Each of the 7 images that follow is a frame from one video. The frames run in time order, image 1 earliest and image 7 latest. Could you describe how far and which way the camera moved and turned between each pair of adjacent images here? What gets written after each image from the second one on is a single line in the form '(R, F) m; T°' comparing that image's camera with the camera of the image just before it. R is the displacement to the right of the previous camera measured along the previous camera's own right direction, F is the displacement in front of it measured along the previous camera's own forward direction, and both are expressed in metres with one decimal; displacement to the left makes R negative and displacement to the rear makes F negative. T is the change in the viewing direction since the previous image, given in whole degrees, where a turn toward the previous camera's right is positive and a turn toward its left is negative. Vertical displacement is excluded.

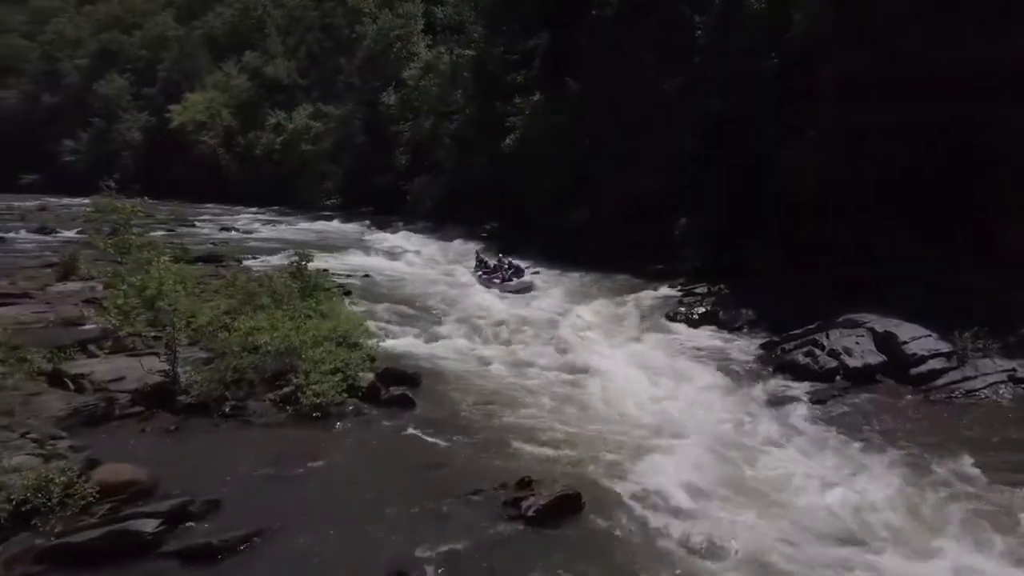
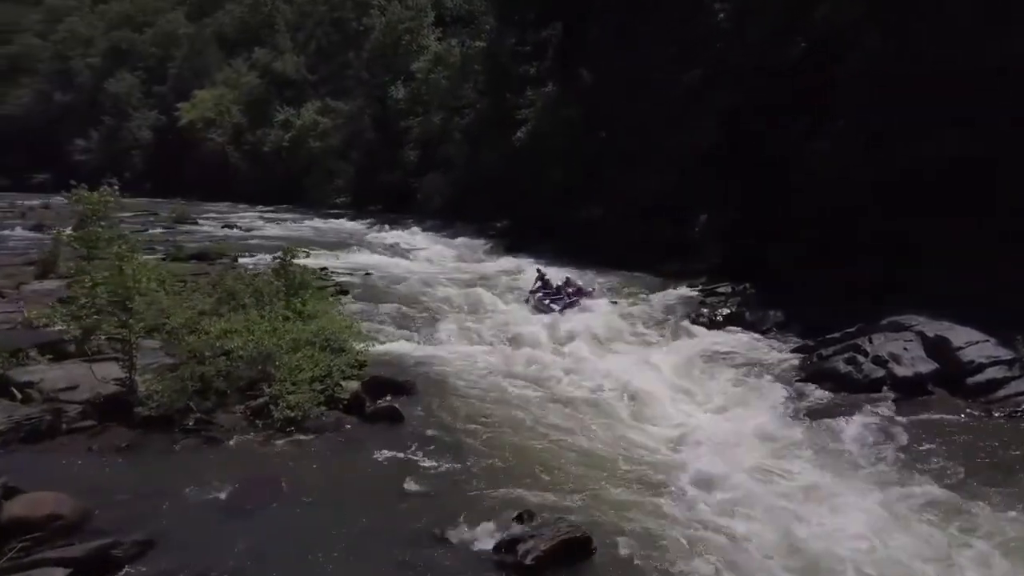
(+0.1, +1.3) m; -1°
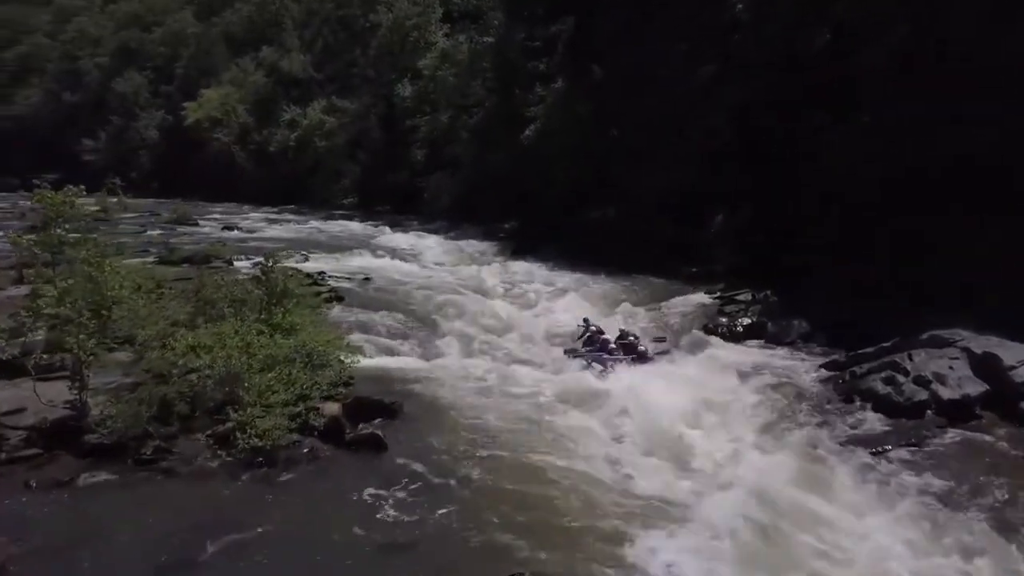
(+0.1, +1.0) m; -1°
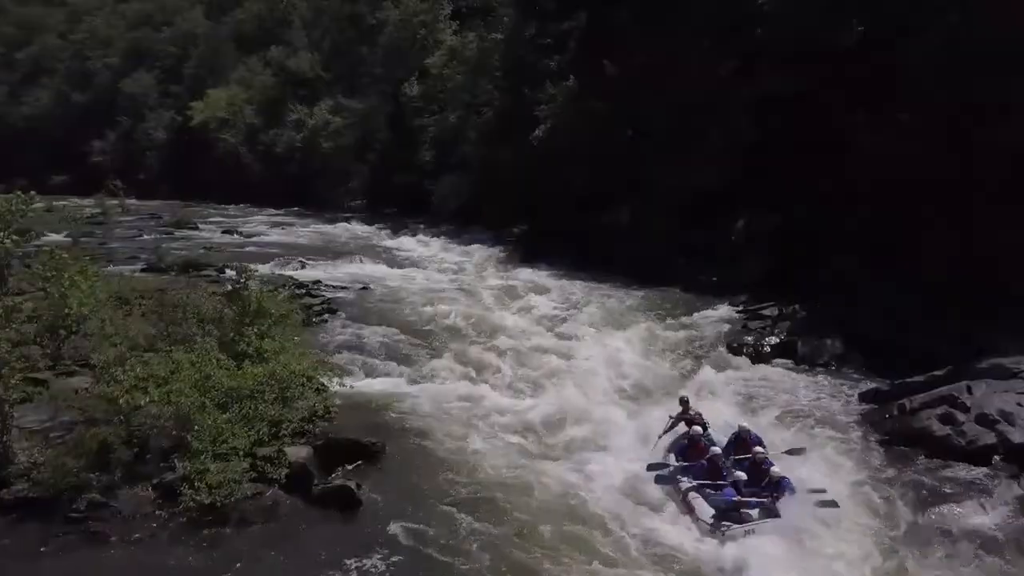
(+0.2, +1.2) m; -1°
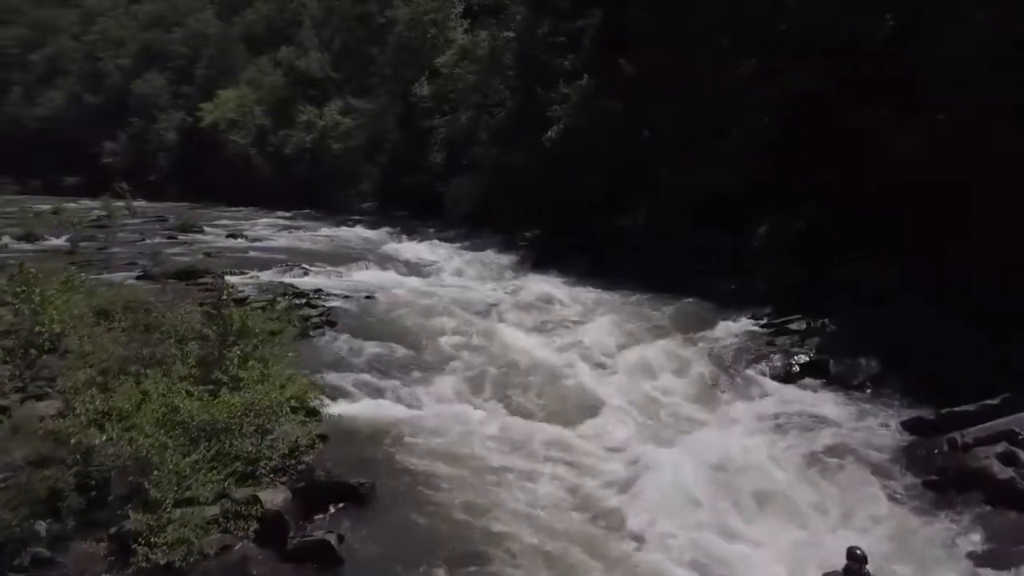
(+0.1, +0.9) m; -1°
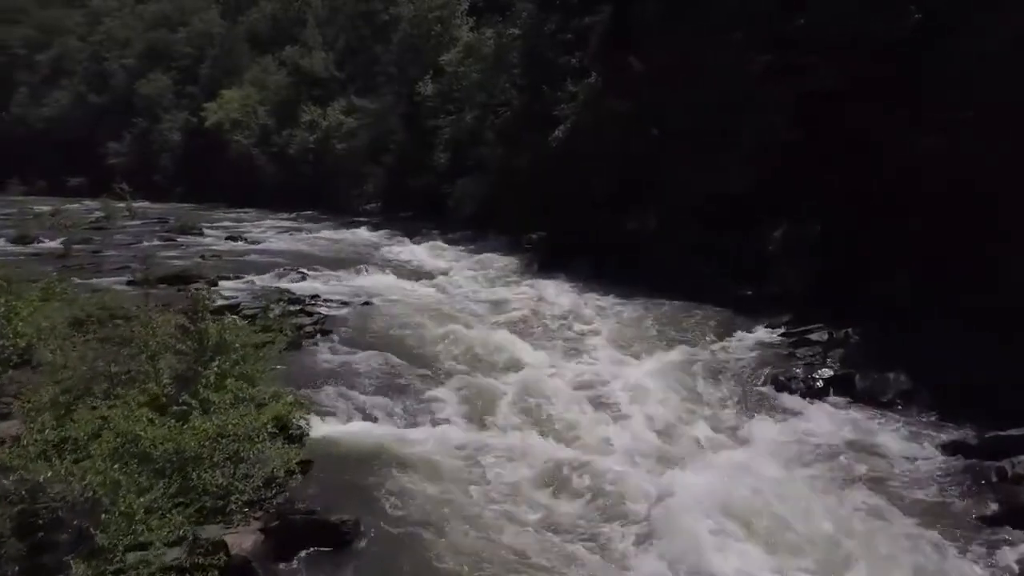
(+0.1, +0.8) m; -1°
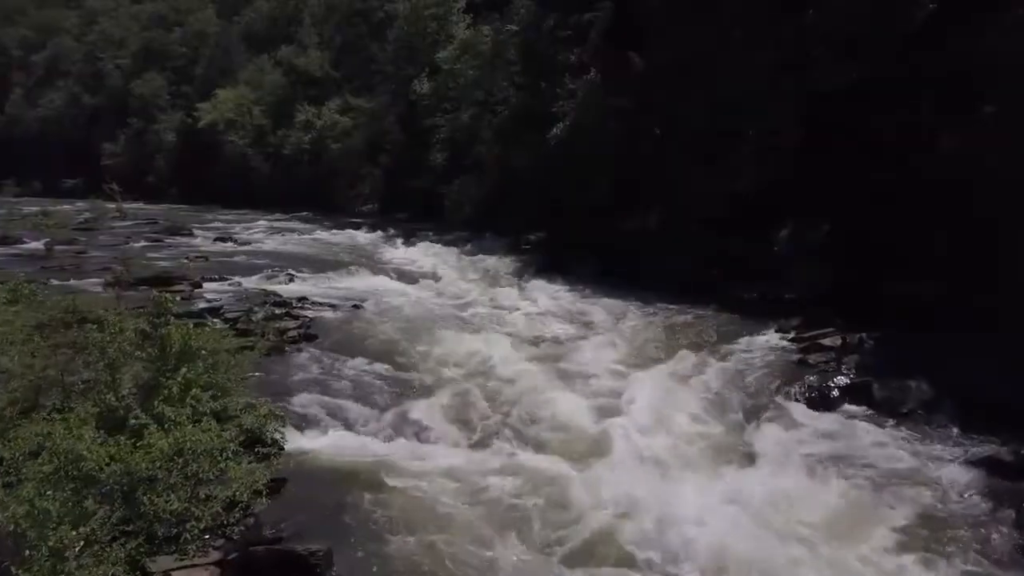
(+0.1, +0.7) m; 0°
